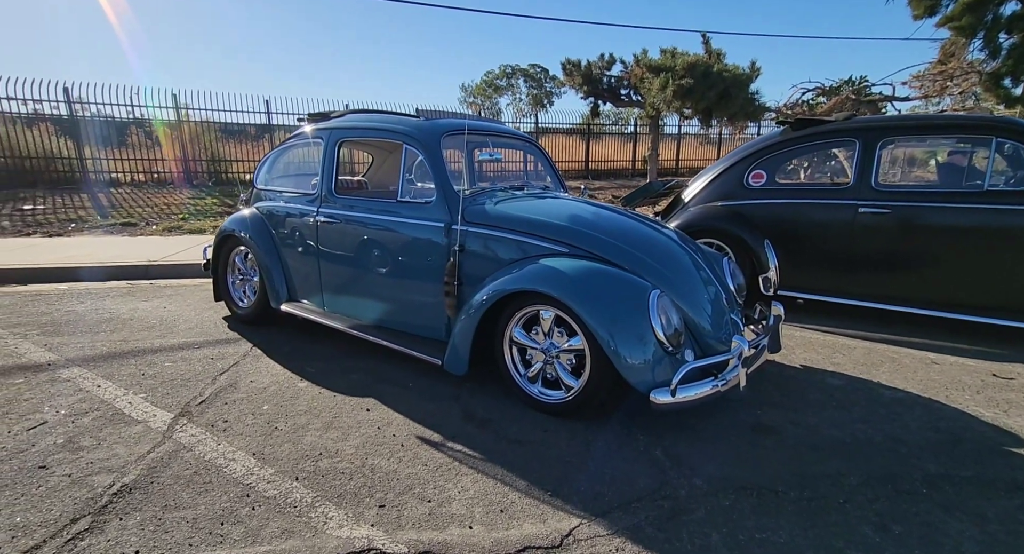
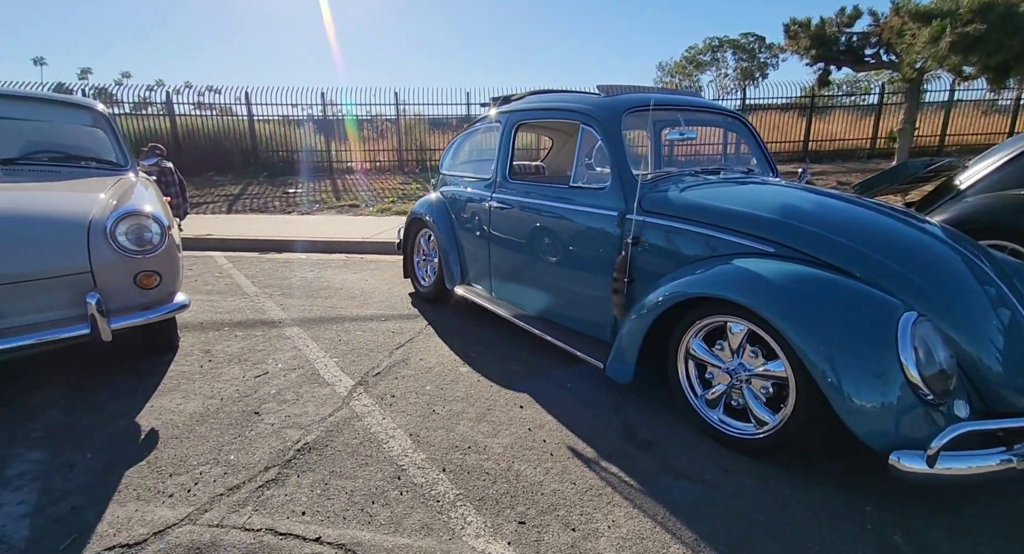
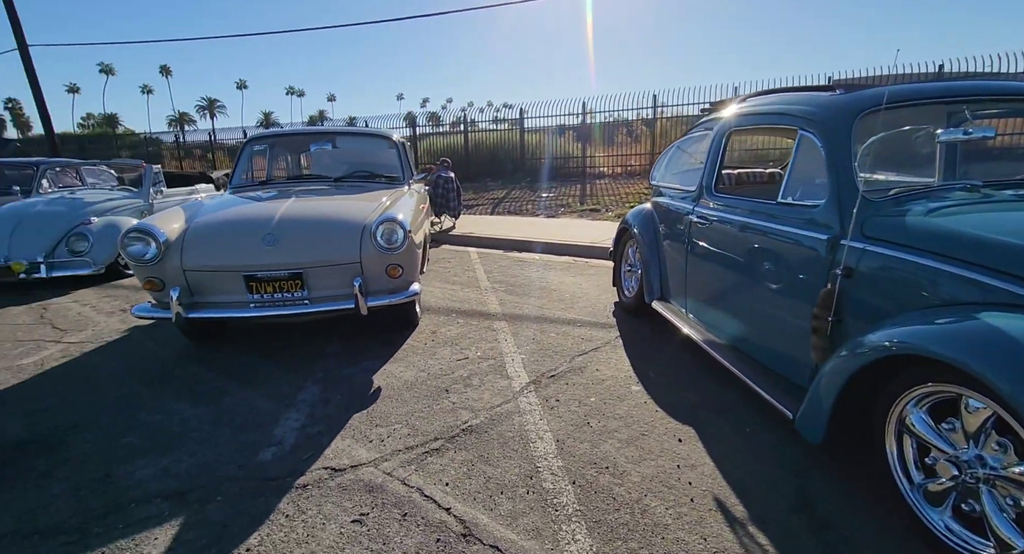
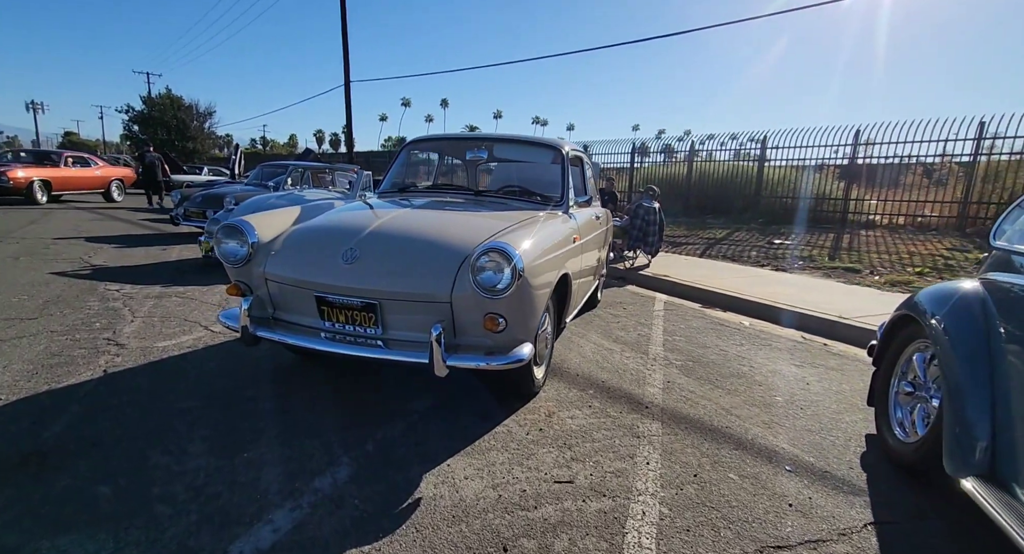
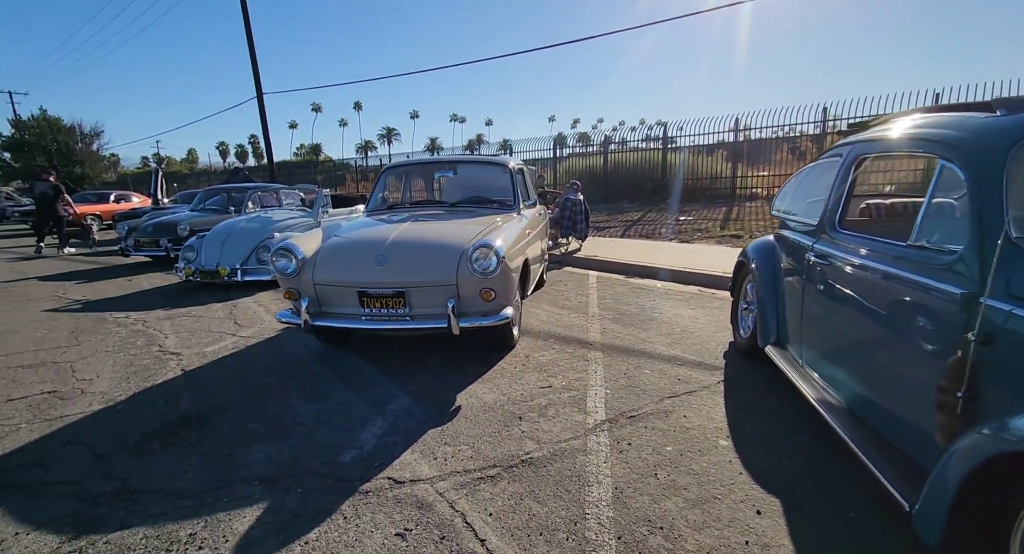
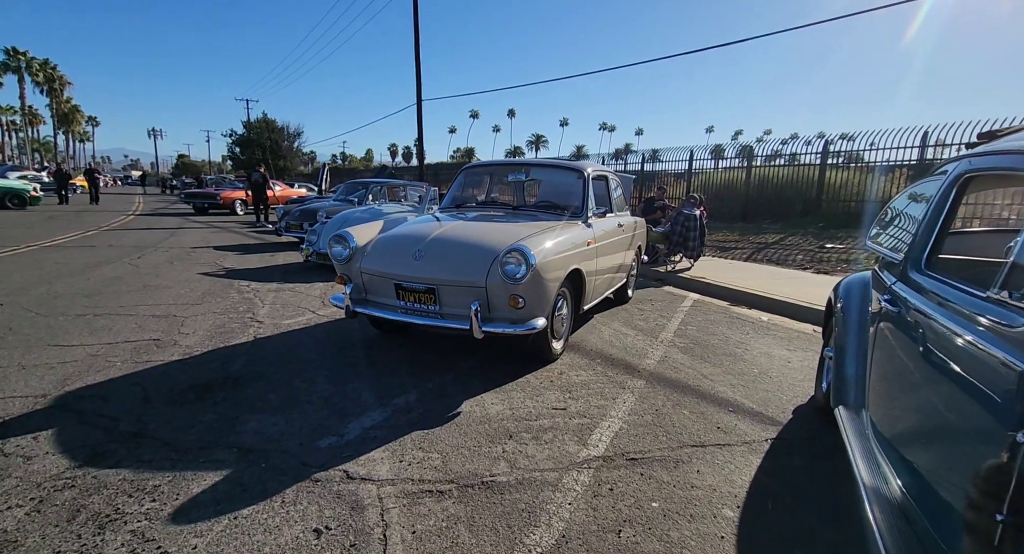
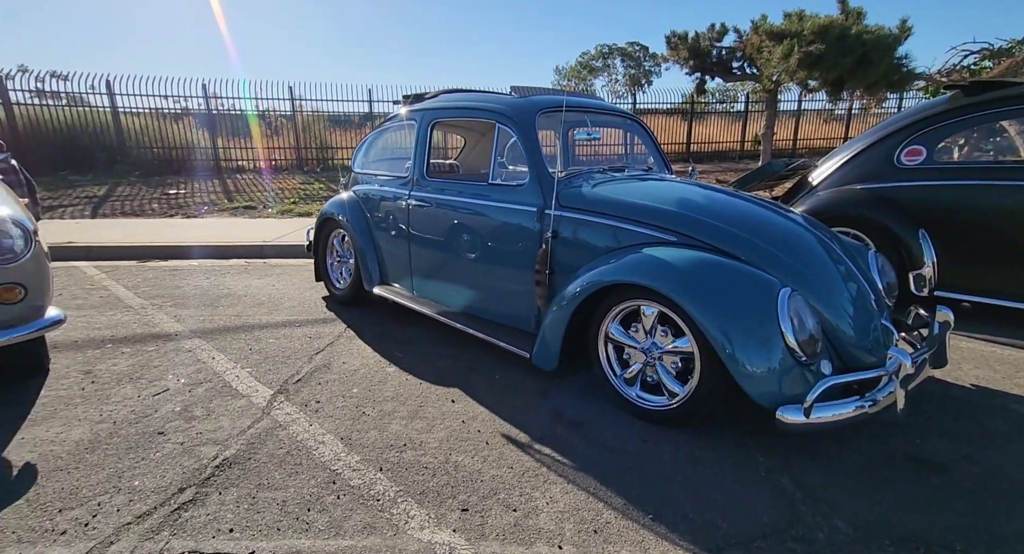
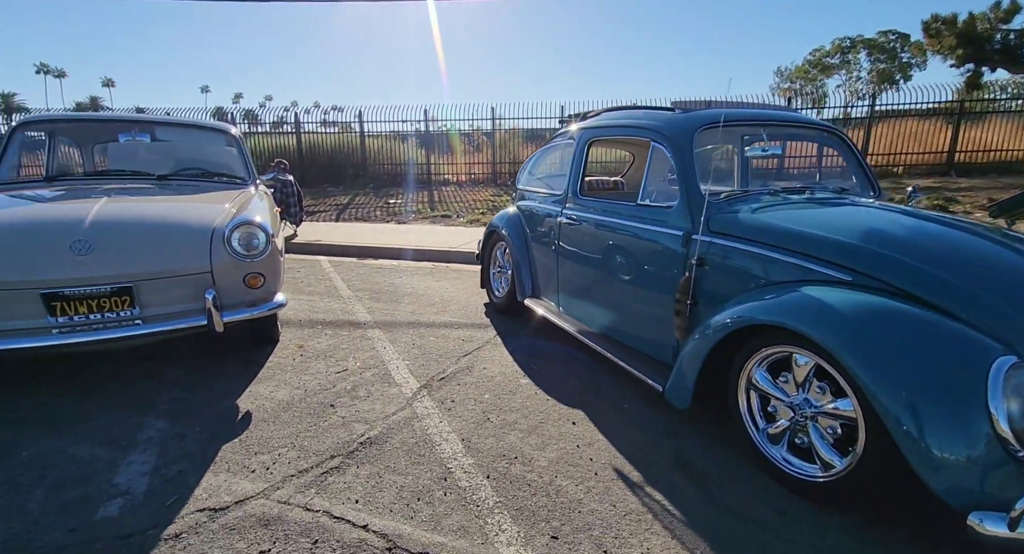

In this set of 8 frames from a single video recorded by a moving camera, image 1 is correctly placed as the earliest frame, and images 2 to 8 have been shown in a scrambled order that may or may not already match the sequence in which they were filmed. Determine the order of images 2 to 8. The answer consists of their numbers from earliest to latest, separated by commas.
7, 2, 8, 3, 5, 6, 4
